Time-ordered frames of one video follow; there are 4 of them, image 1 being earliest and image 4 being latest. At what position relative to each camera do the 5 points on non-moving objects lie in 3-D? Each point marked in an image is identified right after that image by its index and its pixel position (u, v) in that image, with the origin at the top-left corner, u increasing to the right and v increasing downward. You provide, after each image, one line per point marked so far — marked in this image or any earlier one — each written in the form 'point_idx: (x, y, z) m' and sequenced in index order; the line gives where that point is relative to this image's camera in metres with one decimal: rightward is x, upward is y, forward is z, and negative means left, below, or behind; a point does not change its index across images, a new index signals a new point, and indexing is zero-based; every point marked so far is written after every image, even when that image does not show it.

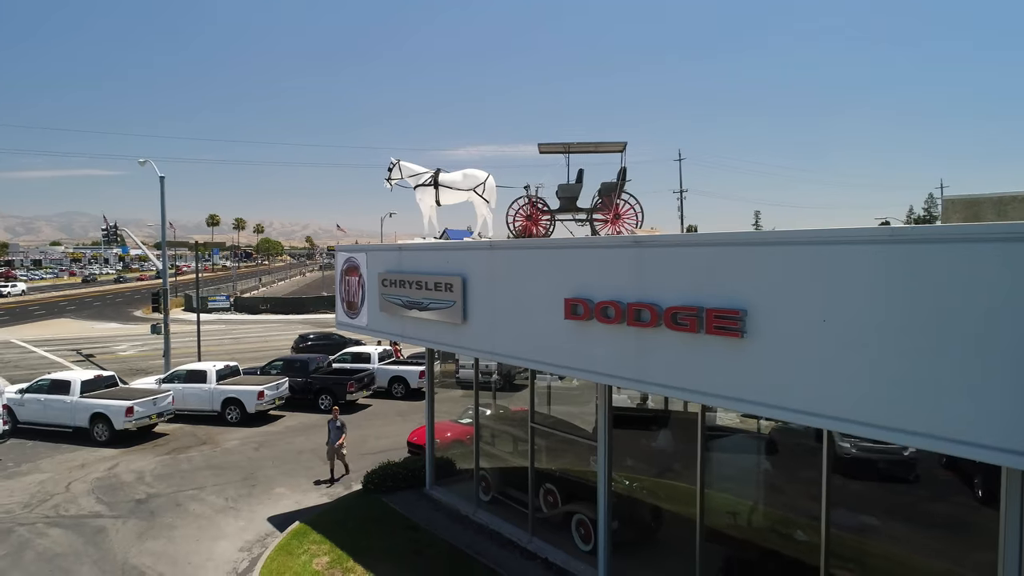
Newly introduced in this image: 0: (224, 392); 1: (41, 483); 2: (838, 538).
0: (-9.0, -3.2, +18.1) m
1: (-11.0, -4.5, +13.6) m
2: (+4.0, -3.0, +6.7) m
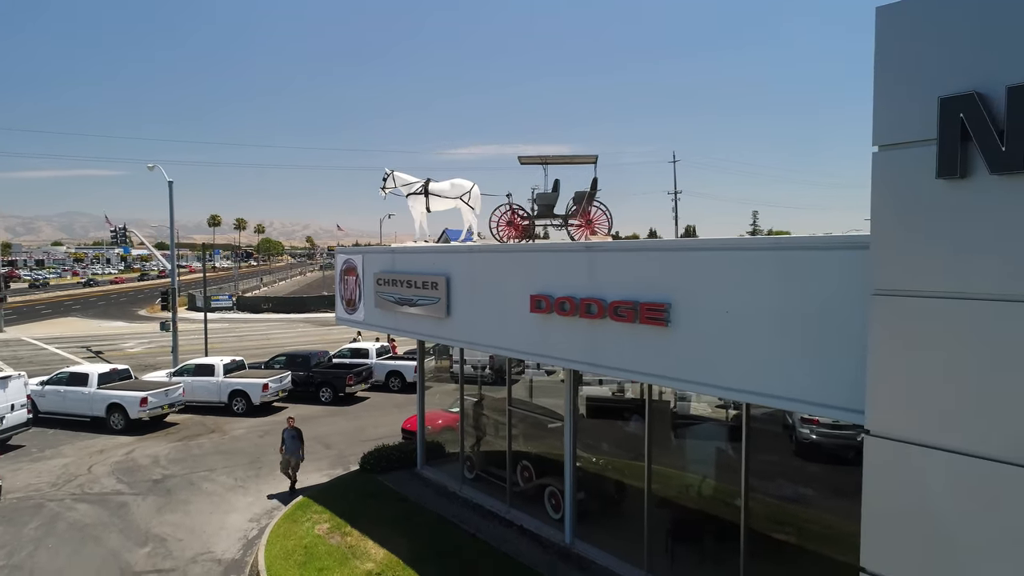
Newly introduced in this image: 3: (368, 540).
0: (-9.3, -3.2, +19.3) m
1: (-11.4, -4.5, +14.8) m
2: (+3.6, -2.9, +7.9) m
3: (-2.5, -4.3, +10.0) m
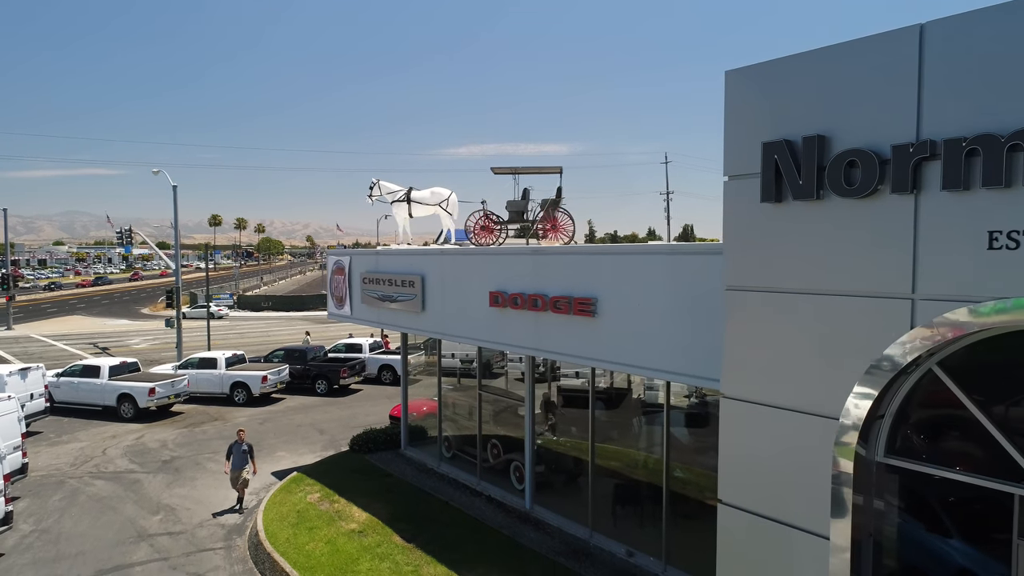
0: (-10.0, -3.1, +20.7) m
1: (-12.0, -4.5, +16.2) m
2: (+3.0, -2.9, +9.3) m
3: (-3.1, -4.3, +11.4) m
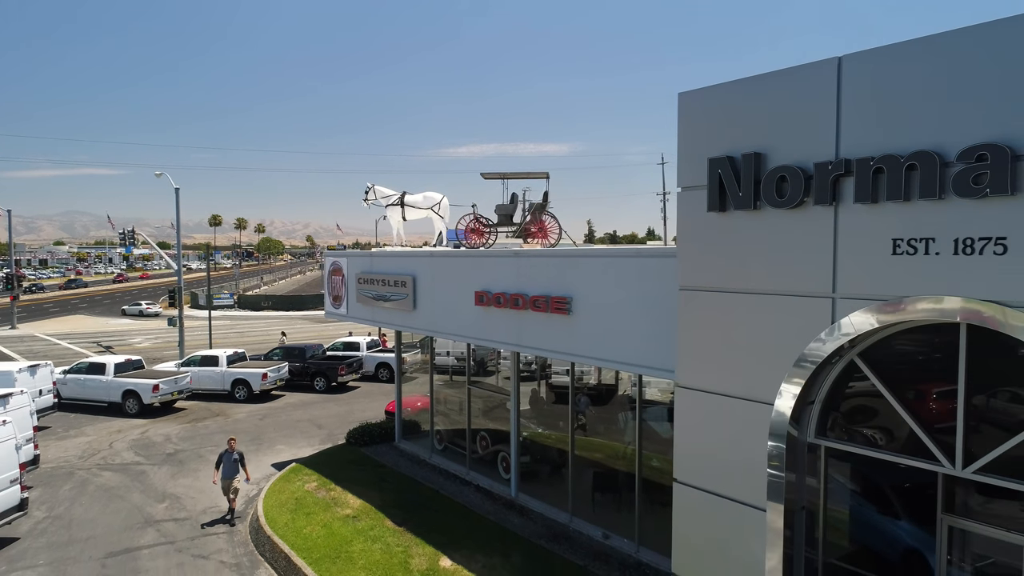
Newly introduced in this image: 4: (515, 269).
0: (-10.2, -3.1, +21.3) m
1: (-12.3, -4.5, +16.9) m
2: (+2.7, -2.9, +10.0) m
3: (-3.4, -4.3, +12.0) m
4: (+0.1, +0.3, +9.7) m
